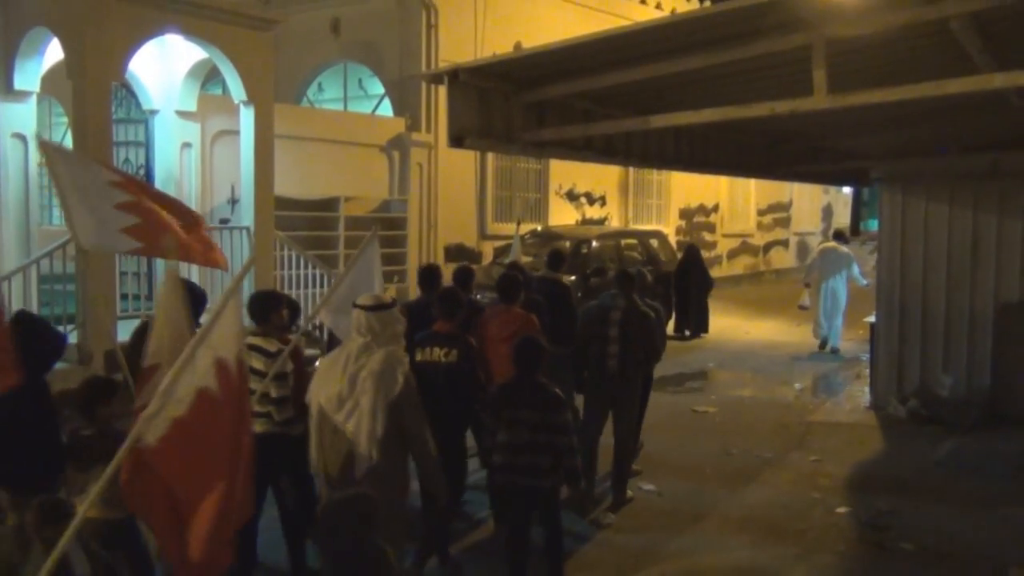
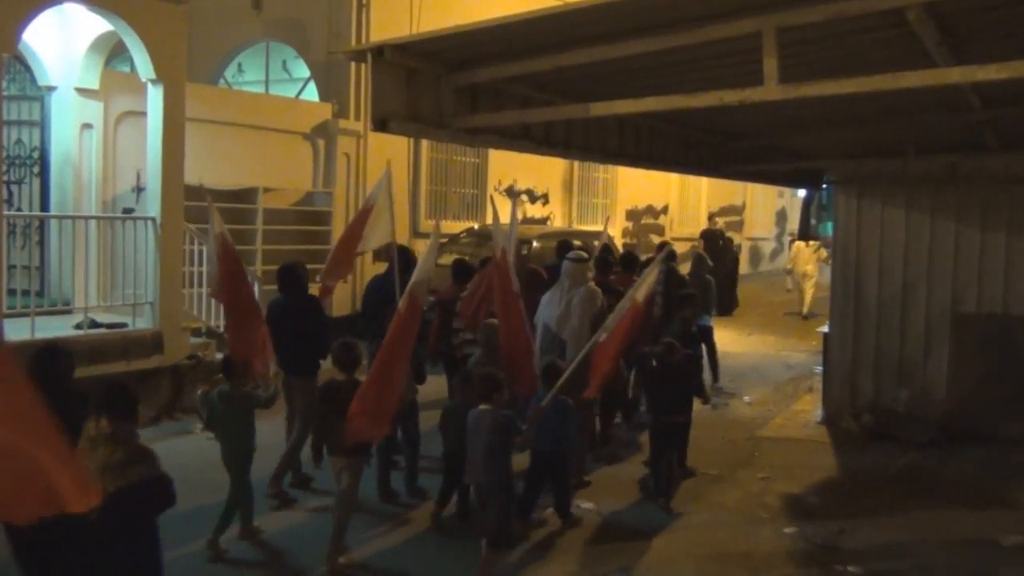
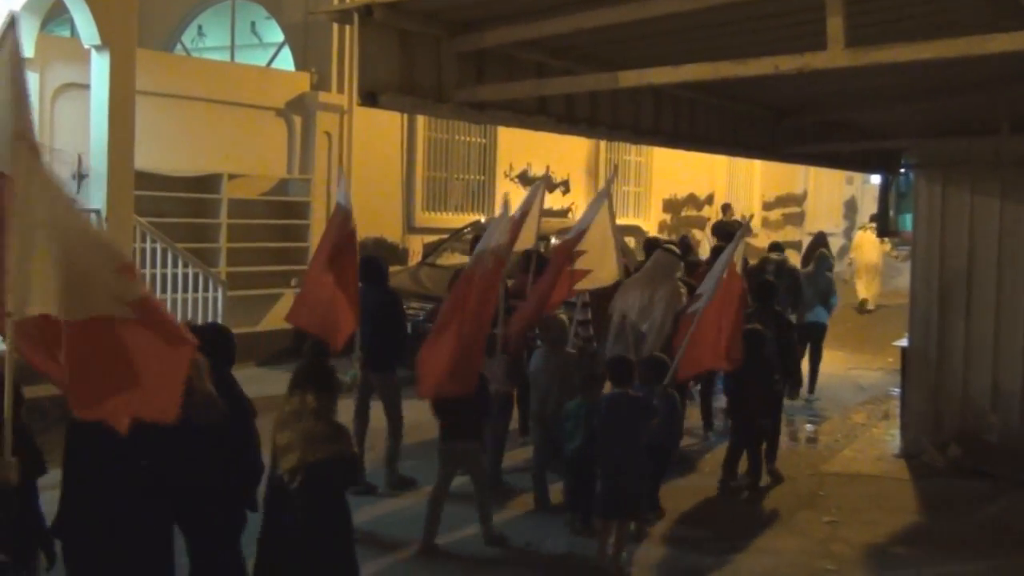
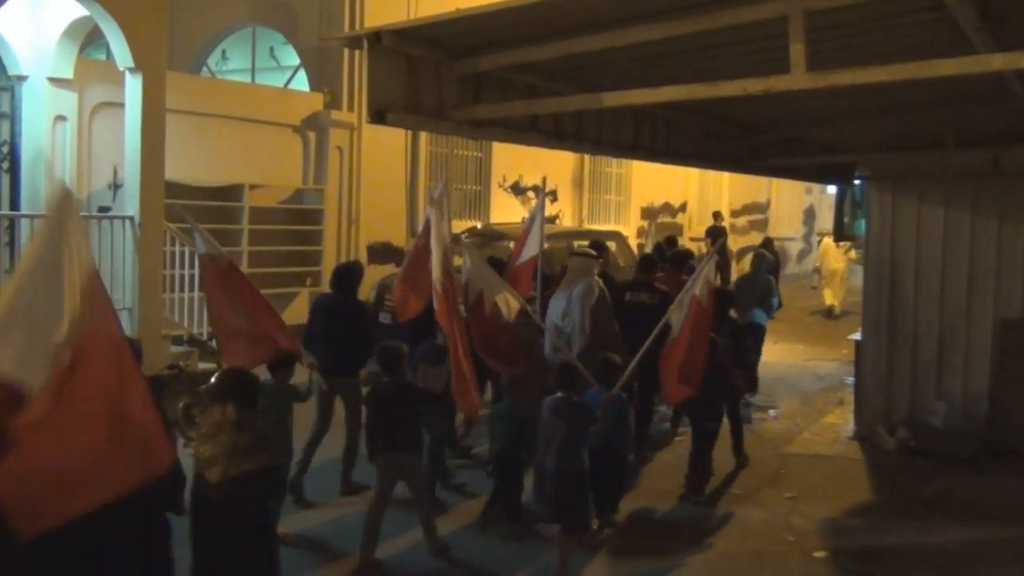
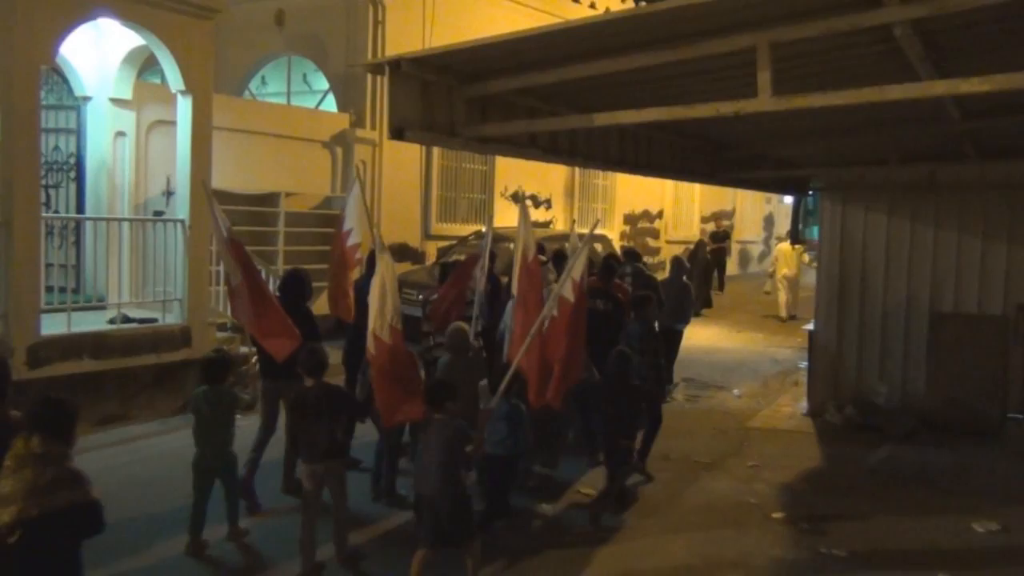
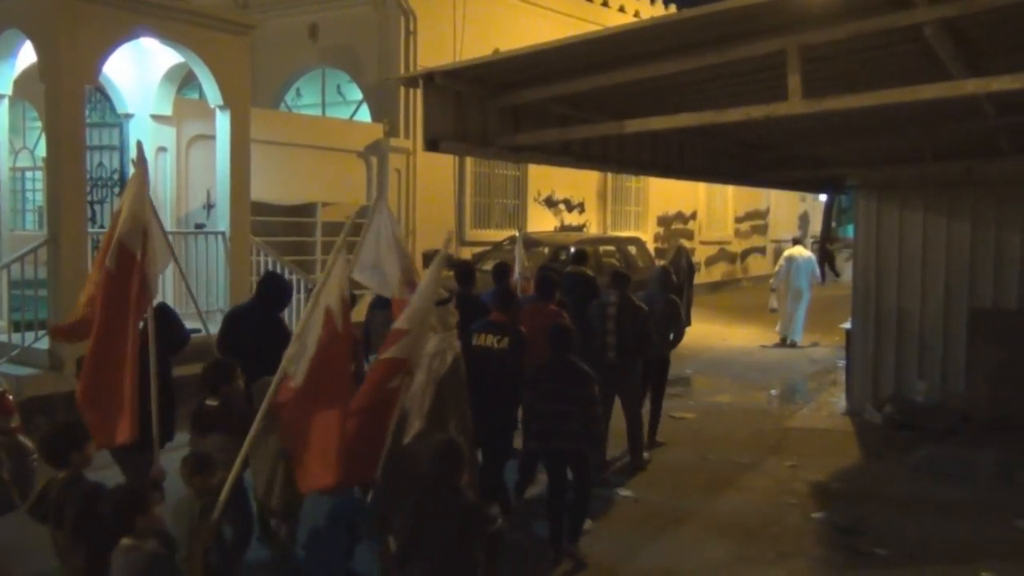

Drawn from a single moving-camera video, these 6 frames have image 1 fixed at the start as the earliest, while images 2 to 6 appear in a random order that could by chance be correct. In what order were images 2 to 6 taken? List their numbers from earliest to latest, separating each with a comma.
6, 5, 2, 4, 3
